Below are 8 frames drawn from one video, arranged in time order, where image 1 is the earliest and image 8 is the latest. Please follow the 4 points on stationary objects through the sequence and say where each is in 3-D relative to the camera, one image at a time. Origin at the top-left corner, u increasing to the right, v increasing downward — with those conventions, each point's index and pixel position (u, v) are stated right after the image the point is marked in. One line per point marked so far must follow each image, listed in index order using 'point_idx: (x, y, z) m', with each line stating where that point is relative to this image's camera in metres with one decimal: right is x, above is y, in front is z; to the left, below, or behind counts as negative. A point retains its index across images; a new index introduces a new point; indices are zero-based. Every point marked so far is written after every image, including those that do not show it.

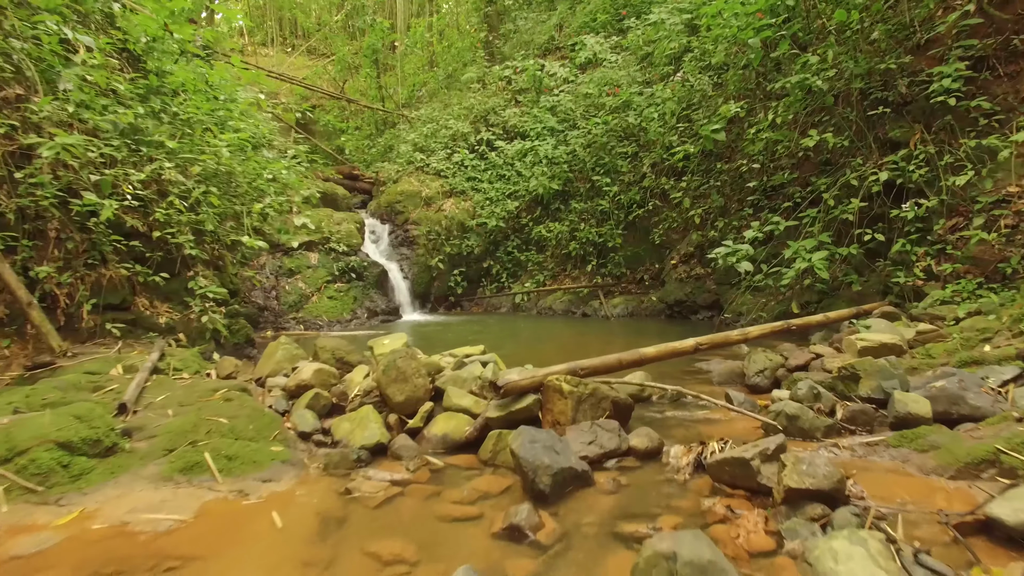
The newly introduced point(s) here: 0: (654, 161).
0: (+1.7, +1.6, +8.6) m
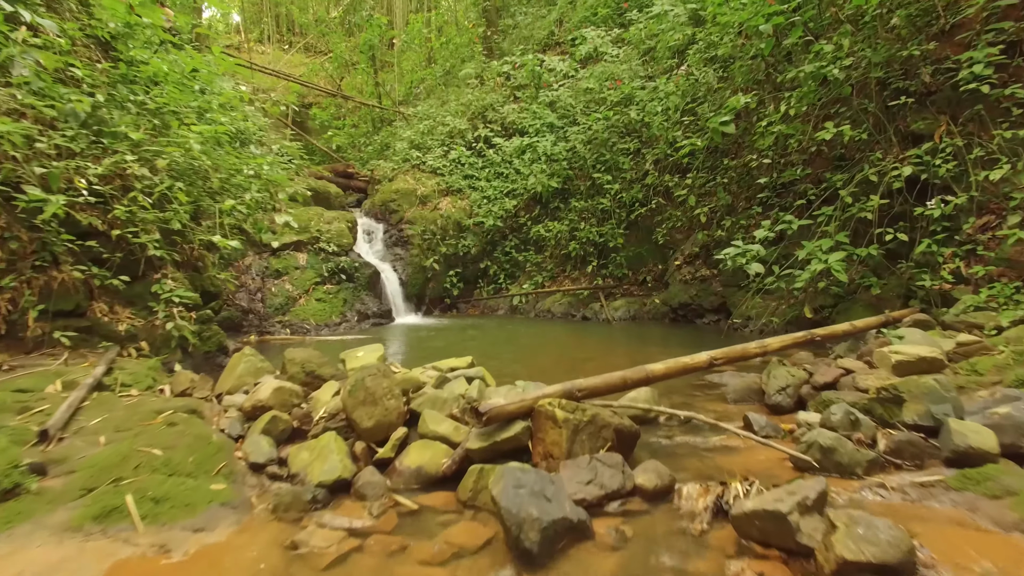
0: (+1.7, +1.5, +8.3) m
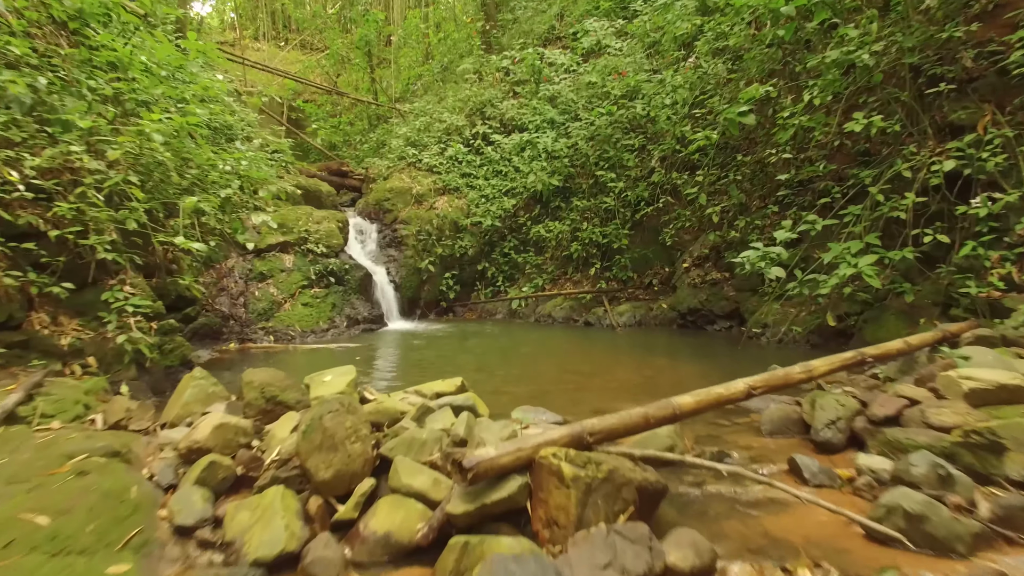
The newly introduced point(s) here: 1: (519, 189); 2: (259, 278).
0: (+1.7, +1.5, +7.9) m
1: (+0.1, +1.4, +9.8) m
2: (-2.6, +0.1, +7.0) m
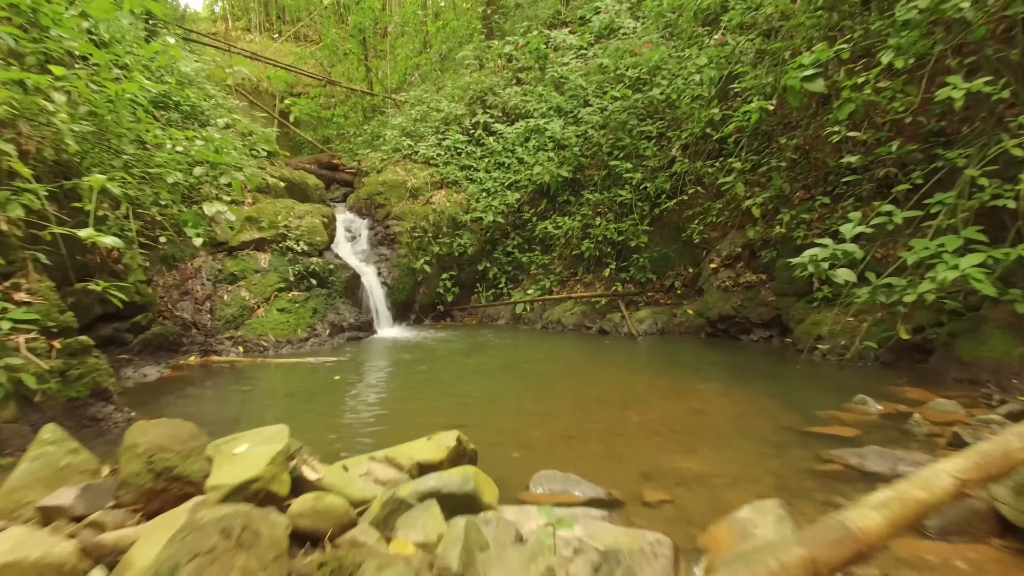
0: (+1.7, +1.5, +7.0) m
1: (+0.1, +1.4, +9.0) m
2: (-2.5, +0.1, +6.1) m
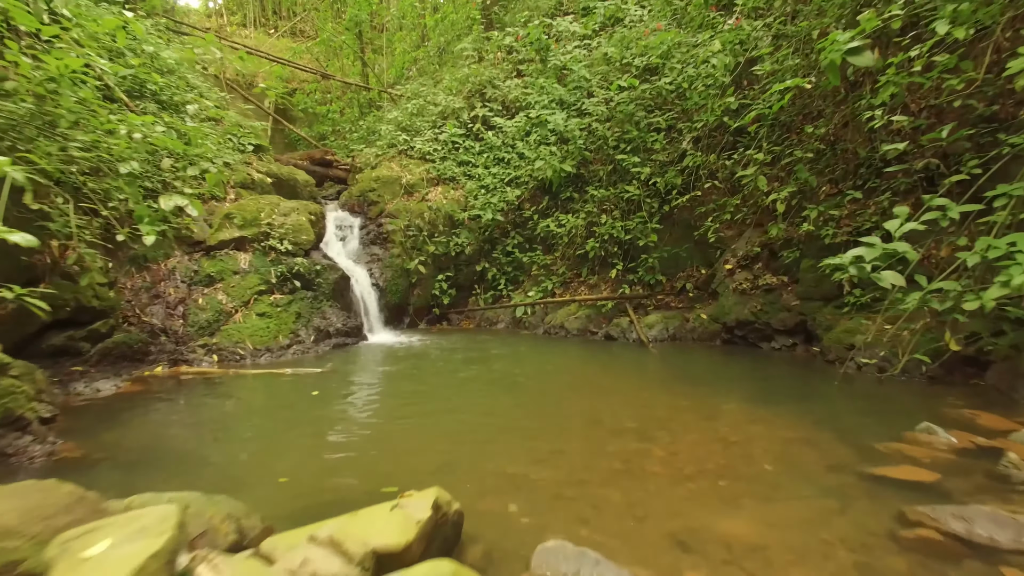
0: (+1.7, +1.5, +6.6) m
1: (+0.1, +1.4, +8.5) m
2: (-2.5, 0.0, +5.7) m
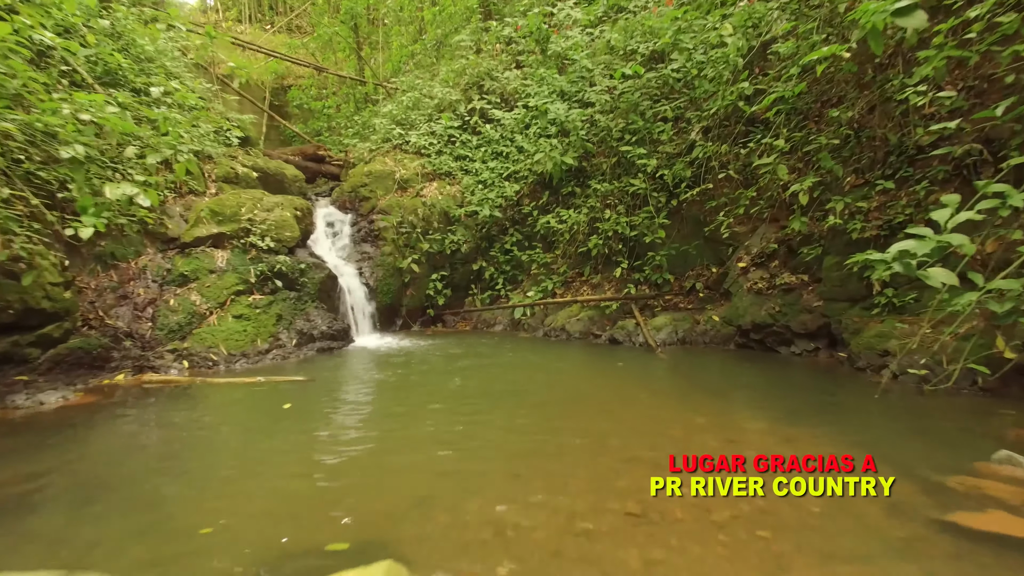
0: (+1.7, +1.5, +6.1) m
1: (+0.1, +1.4, +8.1) m
2: (-2.5, 0.0, +5.3) m
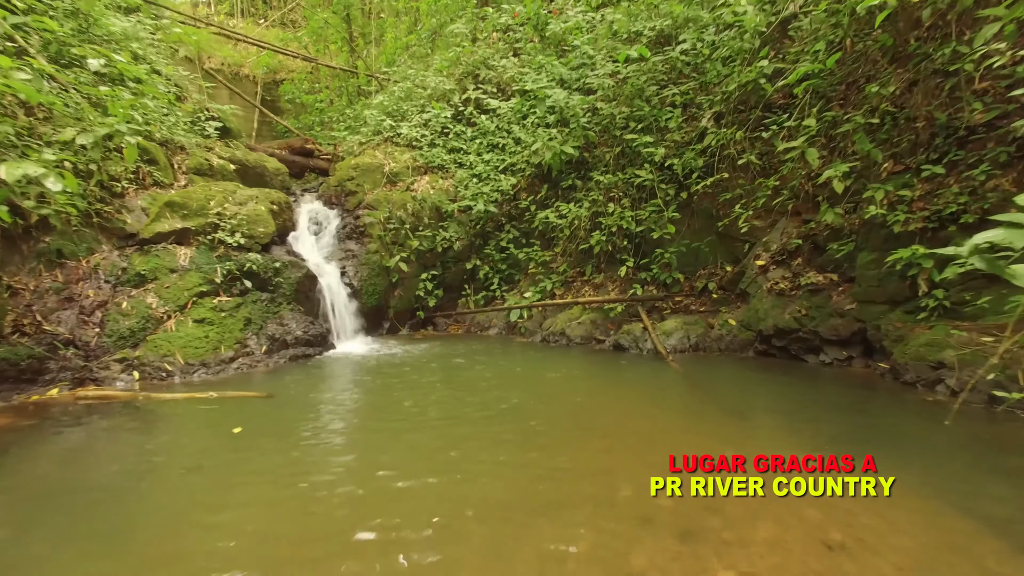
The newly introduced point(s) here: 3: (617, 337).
0: (+1.7, +1.5, +5.6) m
1: (+0.1, +1.4, +7.5) m
2: (-2.6, 0.0, +4.7) m
3: (+0.8, -0.4, +5.6) m
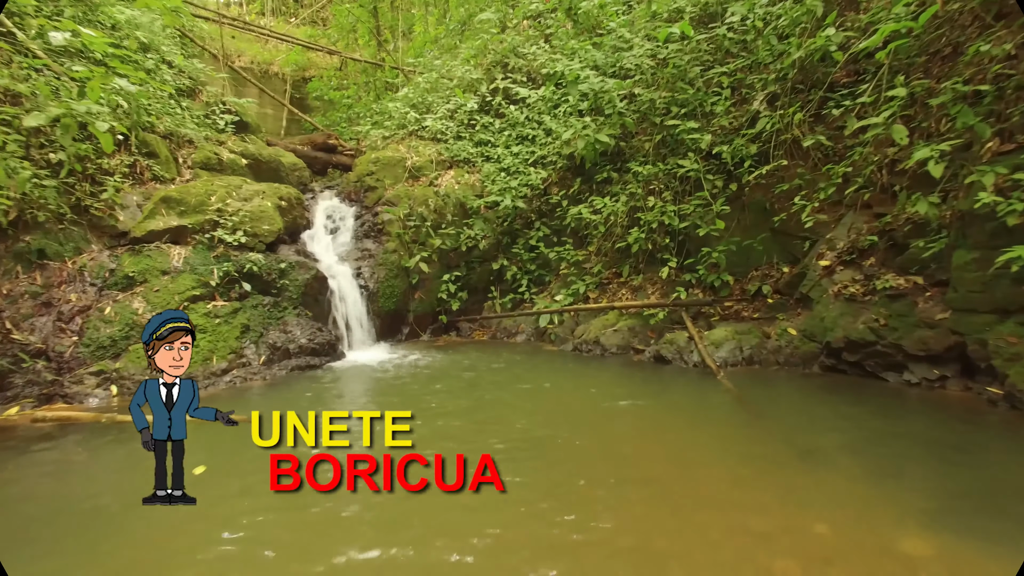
0: (+1.9, +1.4, +4.9) m
1: (+0.4, +1.3, +7.0) m
2: (-2.4, 0.0, +4.3) m
3: (+1.0, -0.4, +5.0) m
